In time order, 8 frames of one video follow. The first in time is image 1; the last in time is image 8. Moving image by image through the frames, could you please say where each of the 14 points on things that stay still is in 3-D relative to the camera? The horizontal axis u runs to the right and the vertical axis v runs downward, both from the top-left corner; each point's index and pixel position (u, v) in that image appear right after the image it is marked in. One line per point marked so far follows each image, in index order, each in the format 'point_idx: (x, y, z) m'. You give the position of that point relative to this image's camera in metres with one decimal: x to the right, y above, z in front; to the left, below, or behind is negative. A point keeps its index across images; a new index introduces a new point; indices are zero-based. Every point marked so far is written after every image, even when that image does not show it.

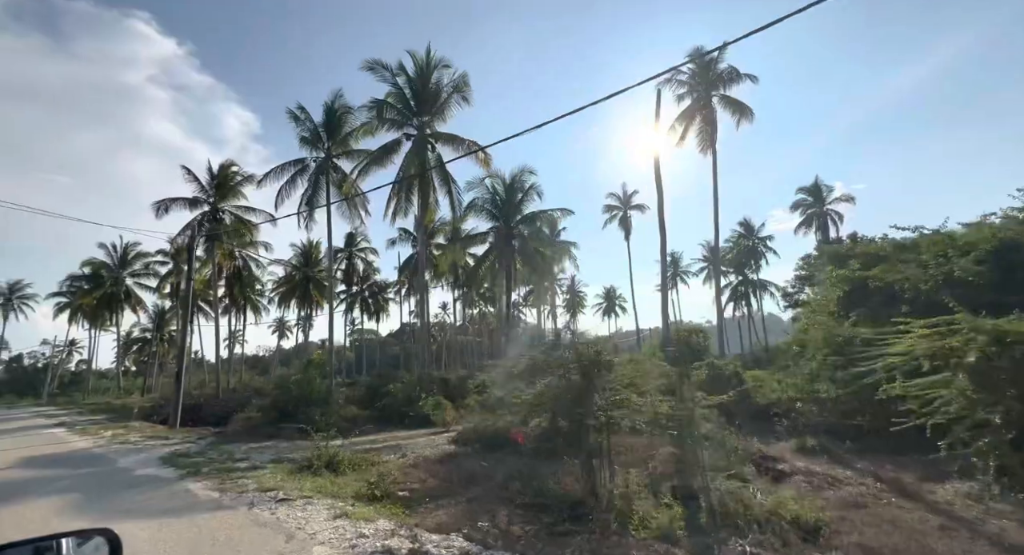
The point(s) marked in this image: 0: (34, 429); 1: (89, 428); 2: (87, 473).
0: (-20.6, -6.5, +20.2) m
1: (-16.9, -6.0, +18.7) m
2: (-8.0, -3.7, +8.8) m
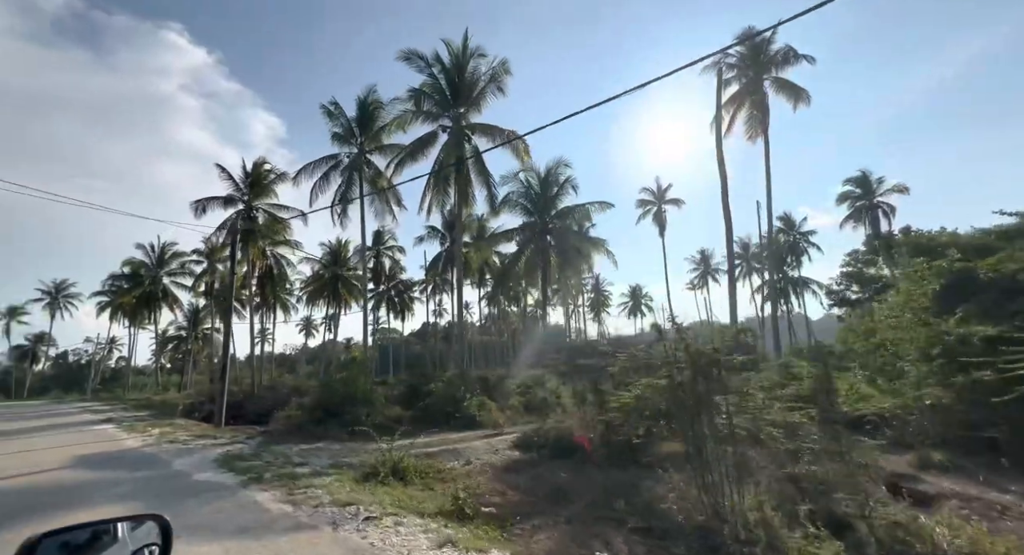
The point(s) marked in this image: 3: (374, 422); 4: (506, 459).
0: (-18.6, -6.4, +20.4) m
1: (-15.0, -5.9, +18.6) m
2: (-6.6, -3.6, +8.4) m
3: (-5.0, -5.3, +16.8) m
4: (-0.1, -4.0, +10.0) m
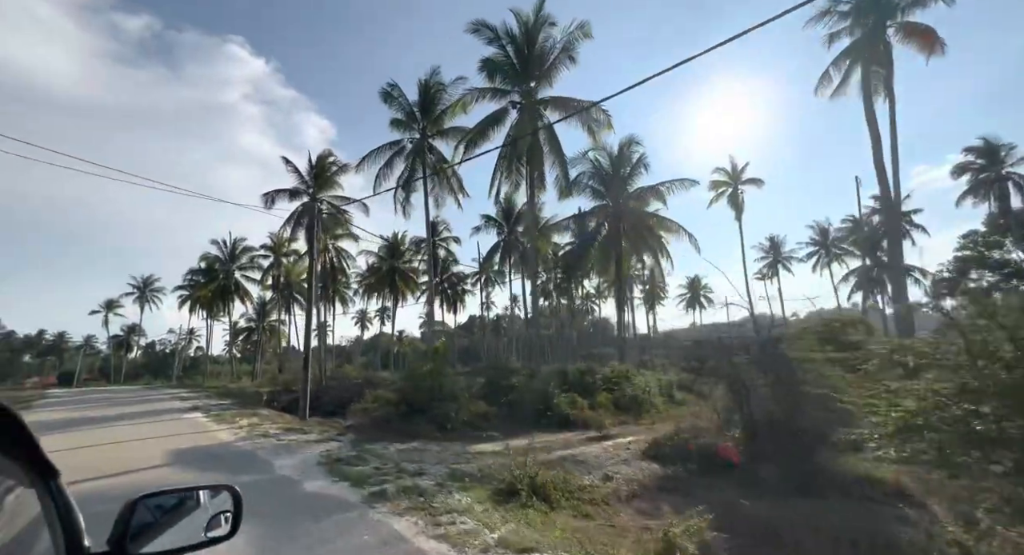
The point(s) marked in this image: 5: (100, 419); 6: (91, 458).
0: (-14.9, -6.0, +20.6) m
1: (-11.4, -5.4, +18.5) m
2: (-4.2, -3.3, +7.4) m
3: (-1.7, -4.8, +15.6) m
4: (+2.5, -3.5, +8.4) m
5: (-17.3, -5.9, +19.5) m
6: (-9.4, -4.1, +10.4) m
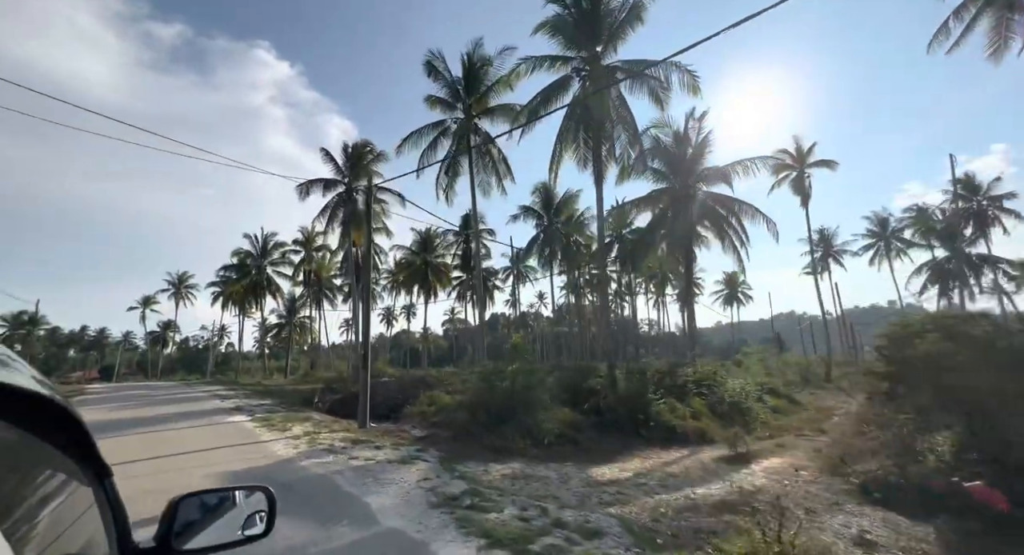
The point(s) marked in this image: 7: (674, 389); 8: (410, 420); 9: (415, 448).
0: (-11.8, -5.5, +18.7) m
1: (-8.4, -5.0, +16.4) m
2: (-1.7, -2.9, +5.0) m
3: (+1.1, -4.3, +13.1) m
4: (+5.0, -3.1, +5.7) m
5: (-14.3, -5.5, +17.8) m
6: (-6.8, -3.6, +8.2) m
7: (+6.5, -4.5, +18.3) m
8: (-4.1, -5.7, +18.8) m
9: (-2.3, -3.9, +10.6) m
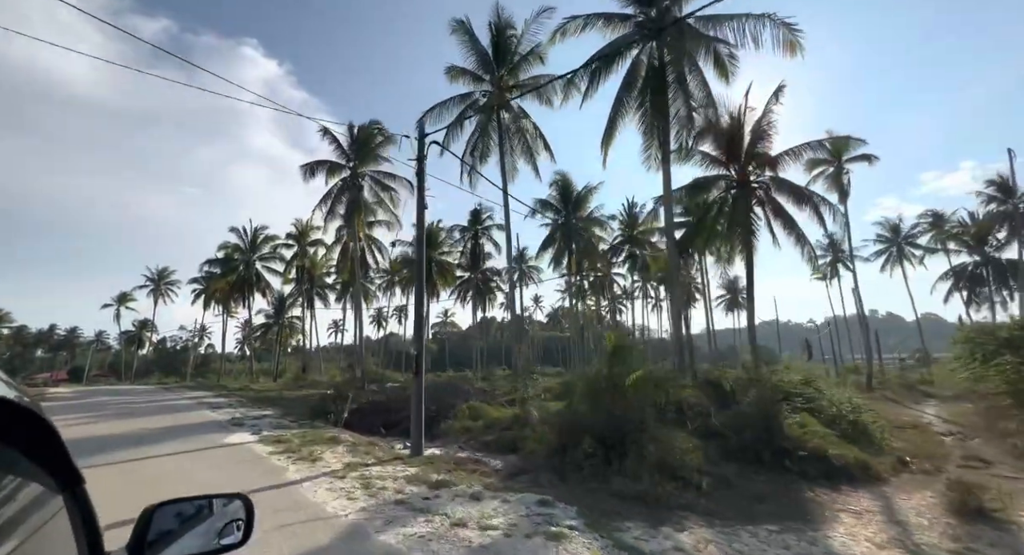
0: (-9.6, -4.9, +14.9) m
1: (-6.1, -4.4, +12.7) m
2: (+0.9, -2.3, +1.5) m
3: (+3.5, -3.8, +9.7) m
4: (+7.6, -2.6, +2.4) m
5: (-12.0, -4.8, +13.8) m
6: (-4.3, -3.0, +4.6) m
7: (+8.8, -4.1, +15.0) m
8: (-1.9, -5.2, +15.2) m
9: (+0.2, -3.4, +7.1) m
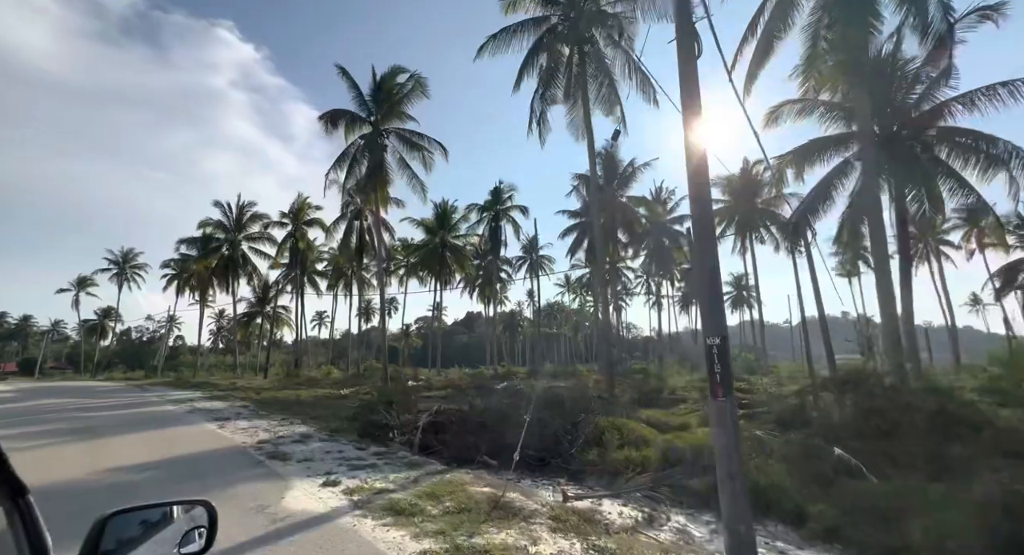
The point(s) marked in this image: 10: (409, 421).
0: (-5.1, -3.7, +8.8) m
1: (-1.6, -3.2, +6.8) m
2: (+6.0, -1.4, -4.1) m
3: (+8.2, -2.9, +4.2) m
4: (+12.7, -1.8, -2.9) m
5: (-7.5, -3.5, +7.7) m
6: (+0.7, -2.0, -1.2) m
7: (+13.2, -3.3, +9.9) m
8: (+2.5, -4.1, +9.5) m
9: (+5.0, -2.4, +1.5) m
10: (-3.0, -4.3, +13.4) m
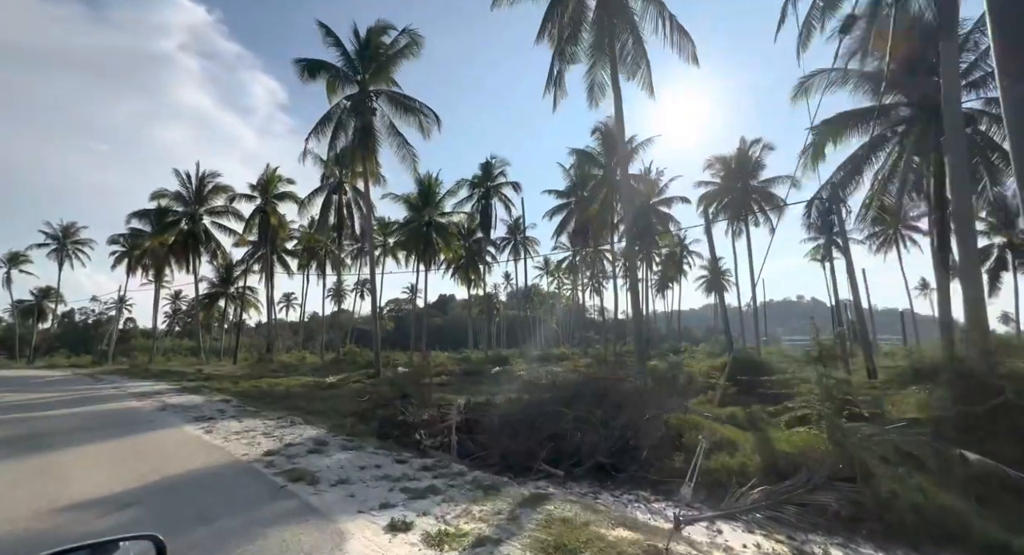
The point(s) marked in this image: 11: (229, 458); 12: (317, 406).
0: (-3.6, -3.2, +6.6) m
1: (+0.1, -2.8, +4.8) m
2: (+8.5, -1.4, -5.6) m
3: (+10.0, -2.7, +2.9) m
4: (+15.0, -1.9, -4.0) m
5: (-5.9, -3.1, +5.3) m
6: (+2.9, -1.9, -3.1) m
7: (+14.6, -2.9, +8.8) m
8: (+4.0, -3.7, +7.8) m
9: (+7.1, -2.3, -0.1) m
10: (-1.8, -3.7, +11.3) m
11: (-5.1, -3.3, +8.0) m
12: (-6.6, -4.4, +15.9) m
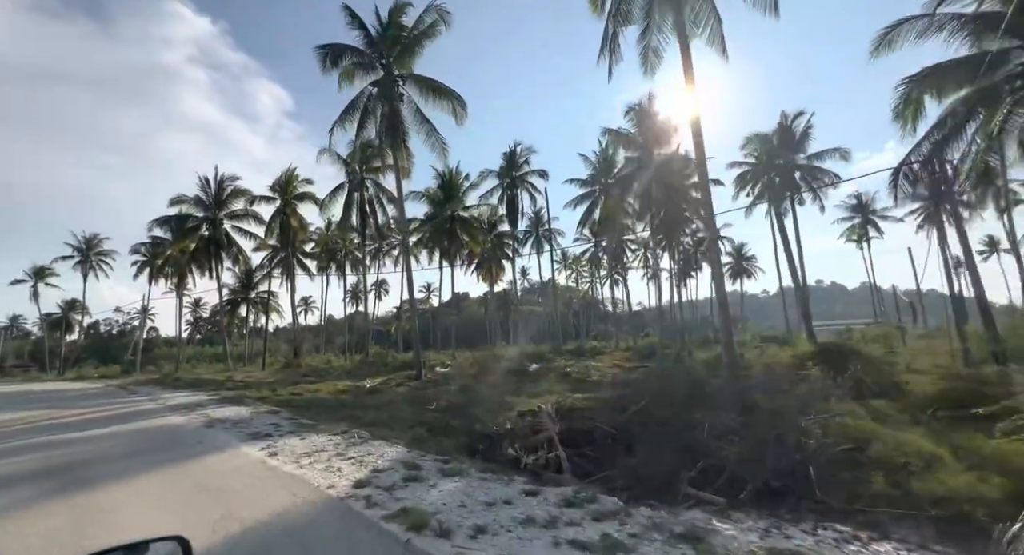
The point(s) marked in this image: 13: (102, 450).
0: (-1.3, -3.0, +4.8) m
1: (+2.3, -2.5, +2.9) m
2: (+10.3, -0.9, -7.8) m
3: (+12.1, -2.0, +0.7) m
4: (+16.9, -1.1, -6.3) m
5: (-3.7, -3.0, +3.5) m
6: (+4.9, -1.5, -5.1) m
7: (+16.9, -1.9, +6.5) m
8: (+6.3, -3.1, +5.8) m
9: (+9.1, -1.7, -2.2) m
10: (+0.6, -3.3, +9.4) m
11: (-2.8, -3.1, +6.2) m
12: (-4.1, -4.2, +14.2) m
13: (-9.2, -3.9, +10.1) m
